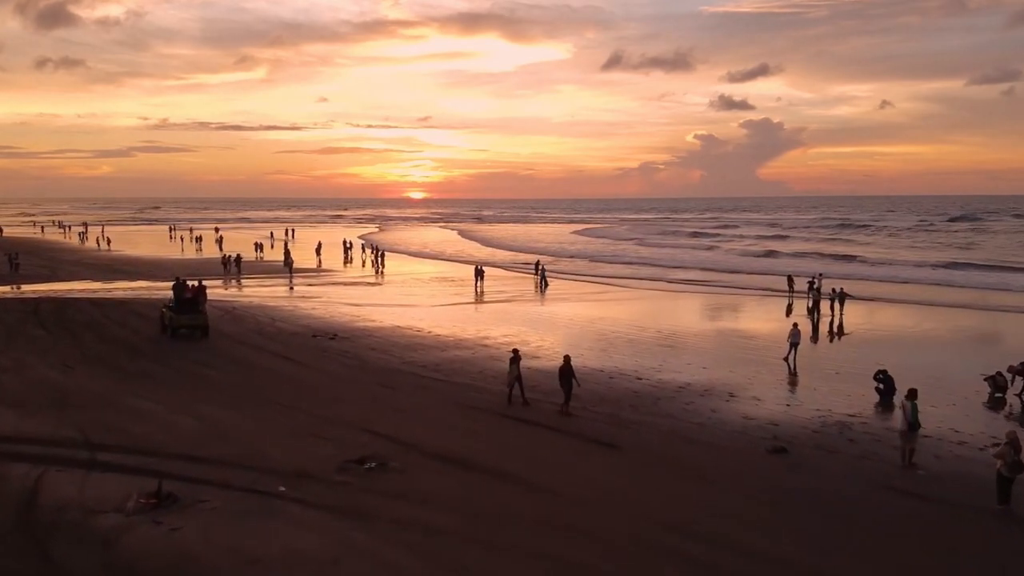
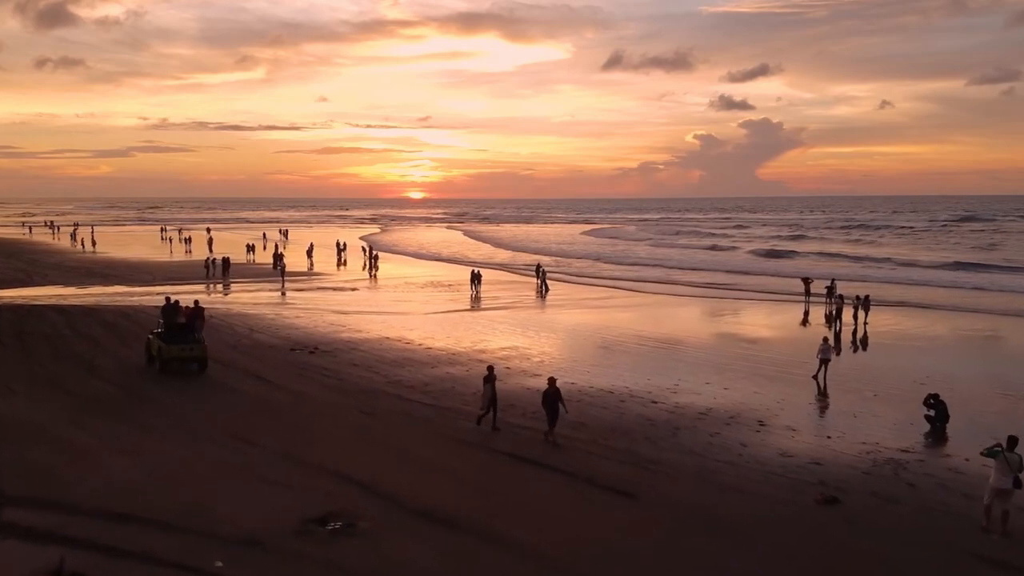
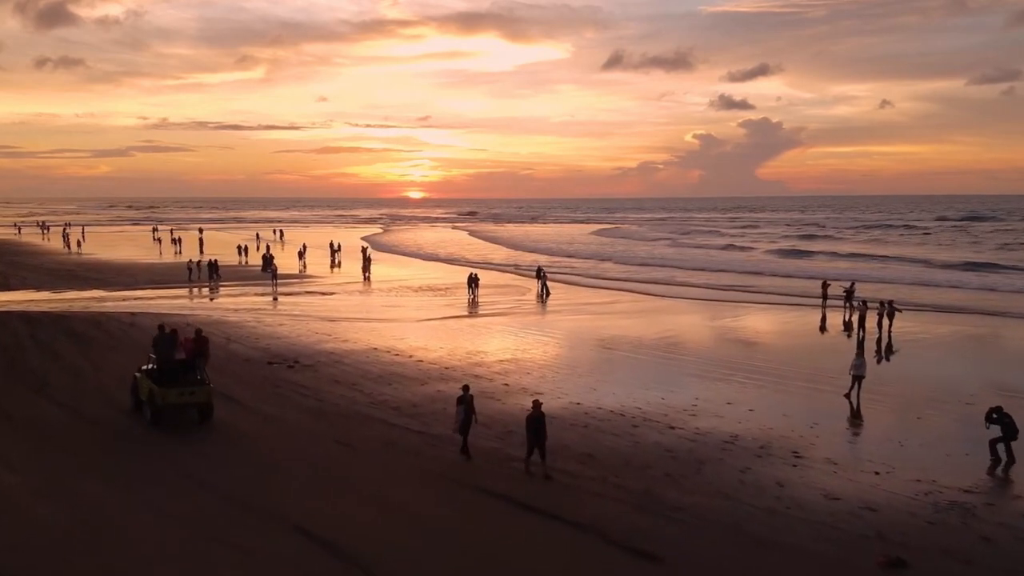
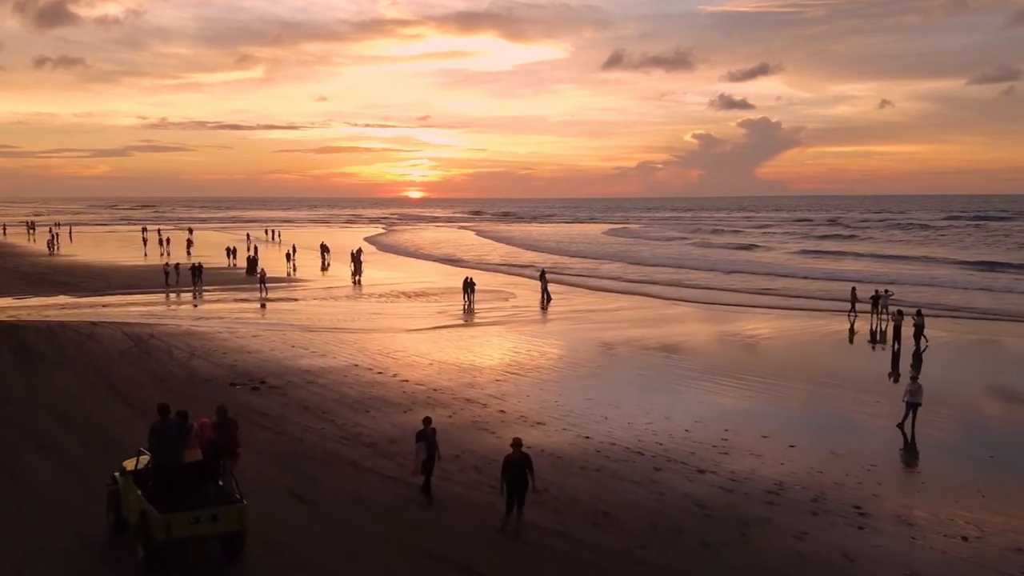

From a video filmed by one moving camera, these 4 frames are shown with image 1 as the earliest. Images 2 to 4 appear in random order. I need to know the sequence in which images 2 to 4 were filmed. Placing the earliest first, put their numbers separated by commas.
2, 3, 4
